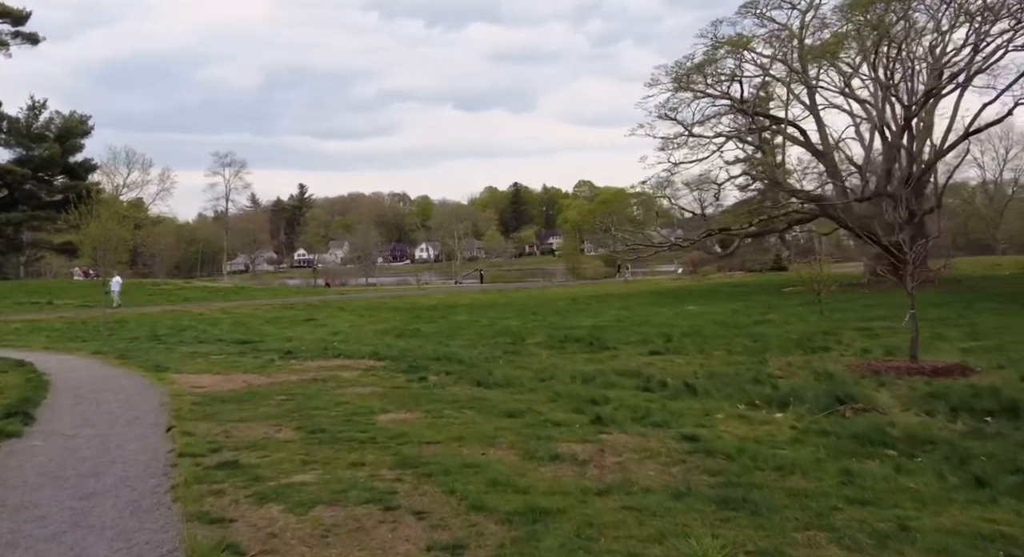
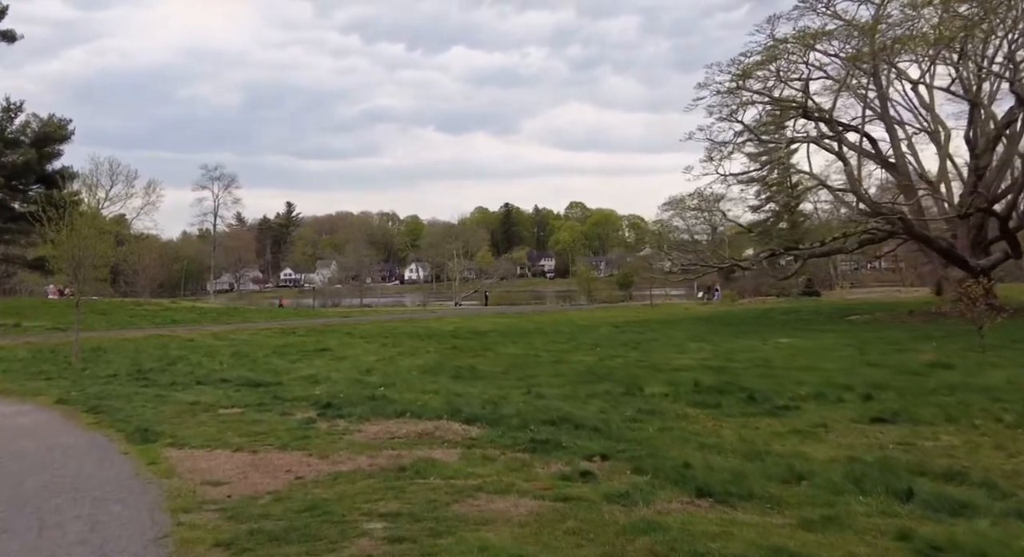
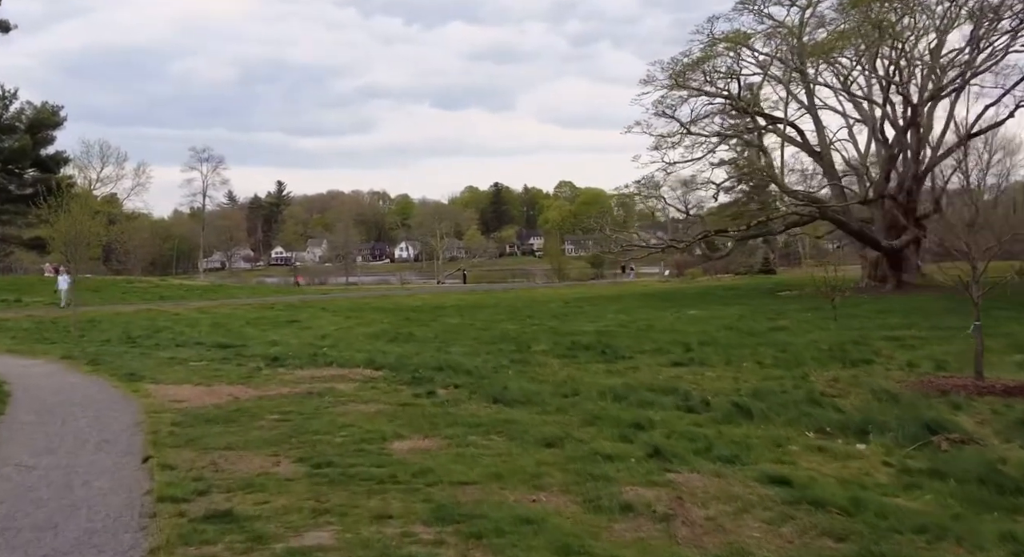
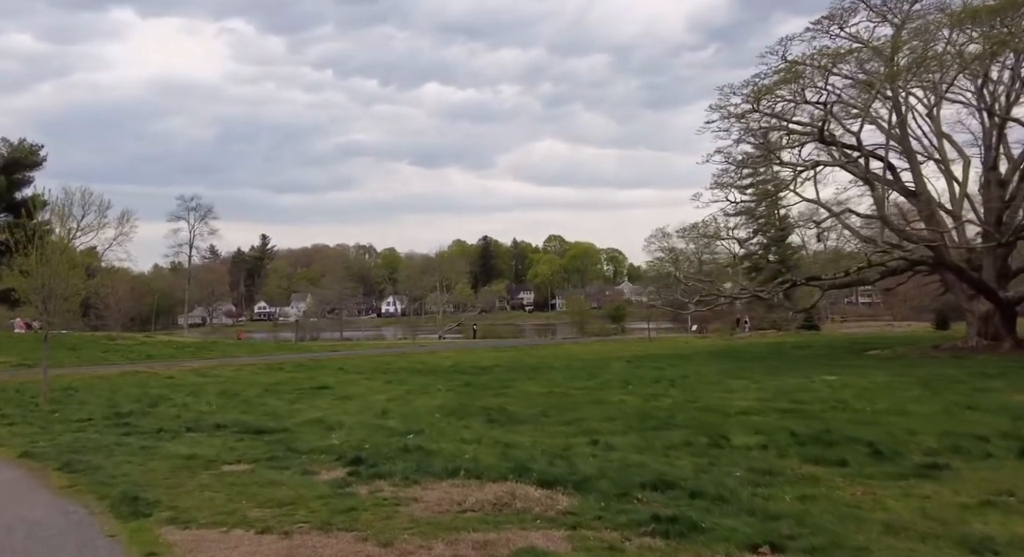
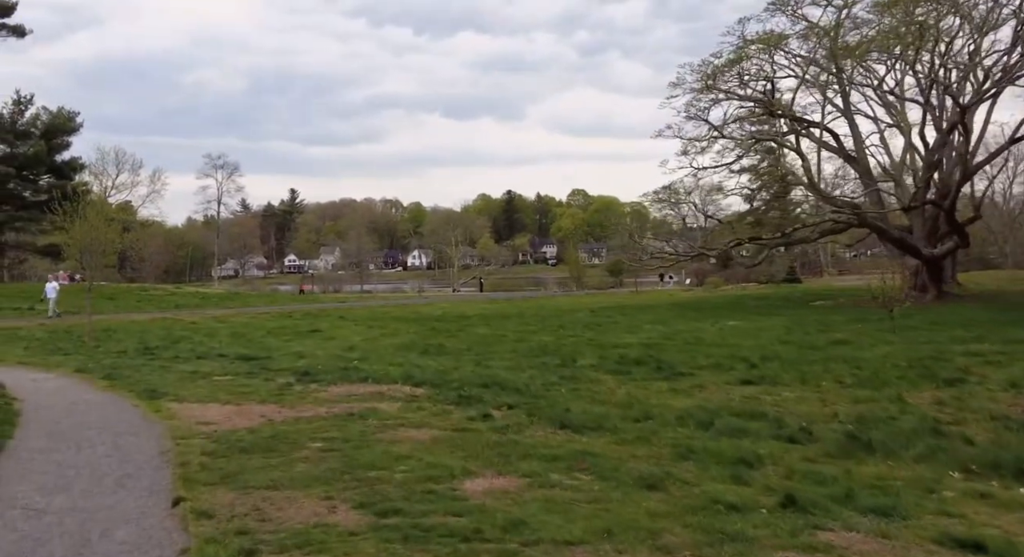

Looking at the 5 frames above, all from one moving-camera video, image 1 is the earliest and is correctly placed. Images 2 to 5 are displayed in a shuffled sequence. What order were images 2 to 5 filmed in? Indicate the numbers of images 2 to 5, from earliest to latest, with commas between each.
3, 5, 2, 4
